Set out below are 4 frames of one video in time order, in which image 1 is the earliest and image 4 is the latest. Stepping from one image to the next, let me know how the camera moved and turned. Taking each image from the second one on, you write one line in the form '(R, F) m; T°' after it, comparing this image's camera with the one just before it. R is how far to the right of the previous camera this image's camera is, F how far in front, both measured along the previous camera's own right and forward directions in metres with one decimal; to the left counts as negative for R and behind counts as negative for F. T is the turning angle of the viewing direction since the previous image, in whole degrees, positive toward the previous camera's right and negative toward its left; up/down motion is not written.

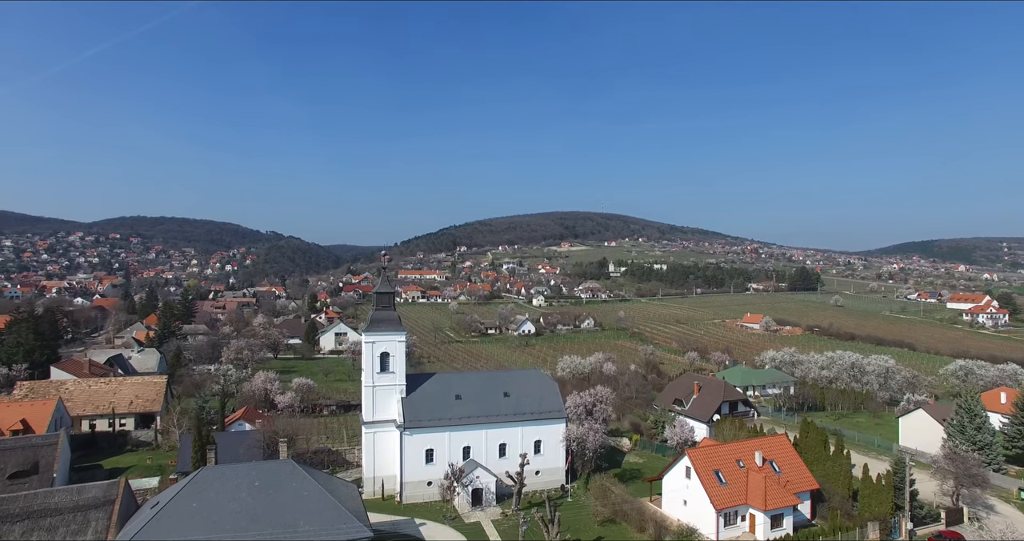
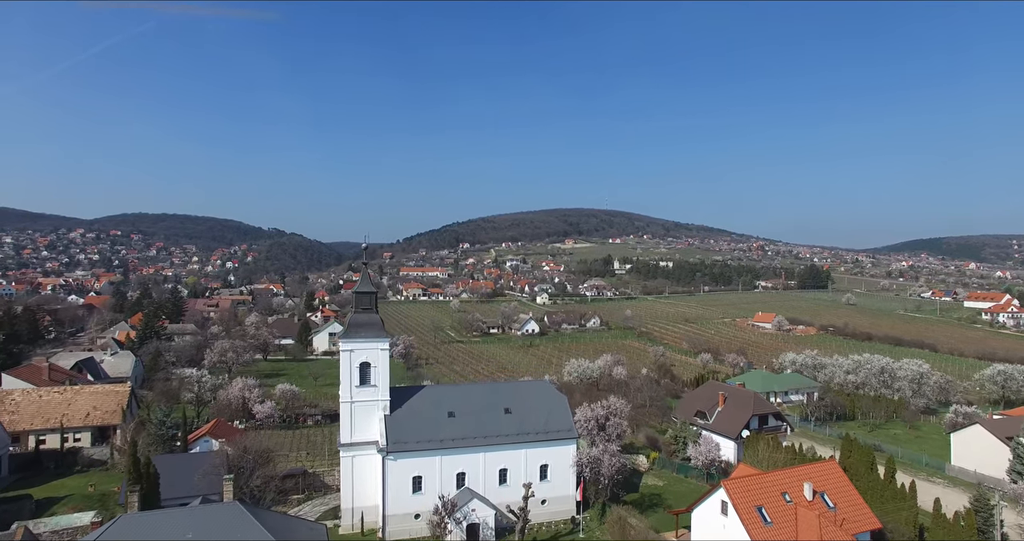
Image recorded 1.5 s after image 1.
(+0.1, +4.0) m; 0°
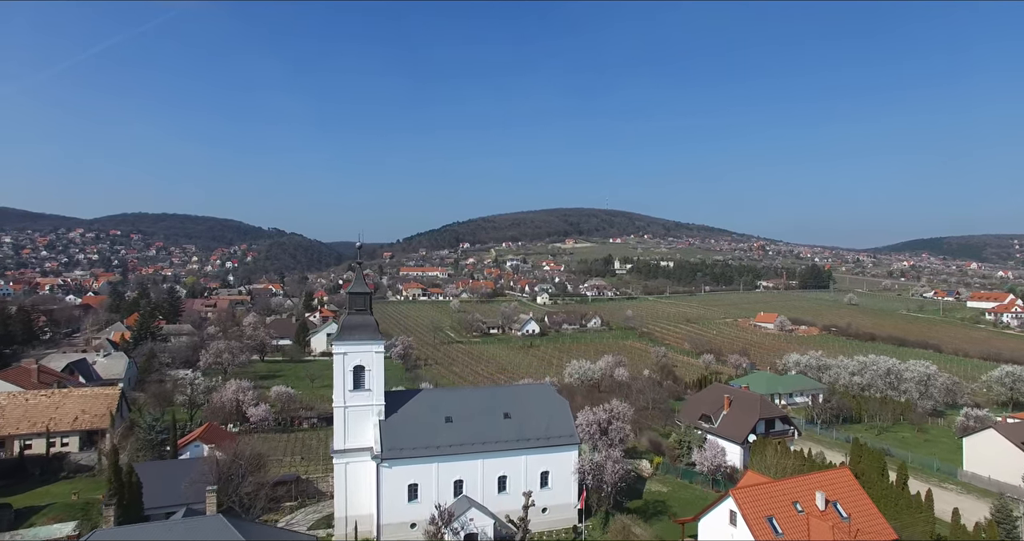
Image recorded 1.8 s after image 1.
(0.0, +0.9) m; 0°
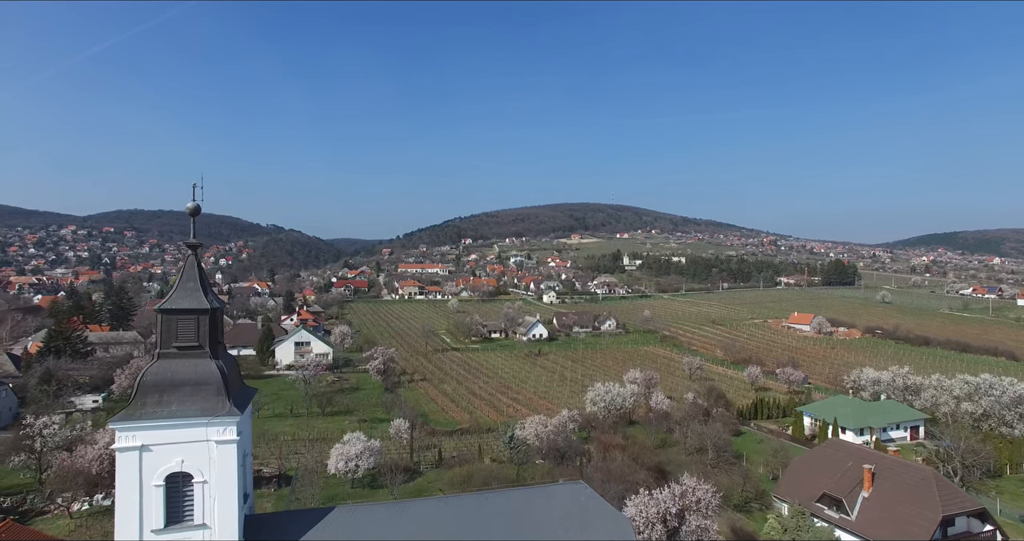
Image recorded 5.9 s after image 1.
(0.0, +12.6) m; 0°
